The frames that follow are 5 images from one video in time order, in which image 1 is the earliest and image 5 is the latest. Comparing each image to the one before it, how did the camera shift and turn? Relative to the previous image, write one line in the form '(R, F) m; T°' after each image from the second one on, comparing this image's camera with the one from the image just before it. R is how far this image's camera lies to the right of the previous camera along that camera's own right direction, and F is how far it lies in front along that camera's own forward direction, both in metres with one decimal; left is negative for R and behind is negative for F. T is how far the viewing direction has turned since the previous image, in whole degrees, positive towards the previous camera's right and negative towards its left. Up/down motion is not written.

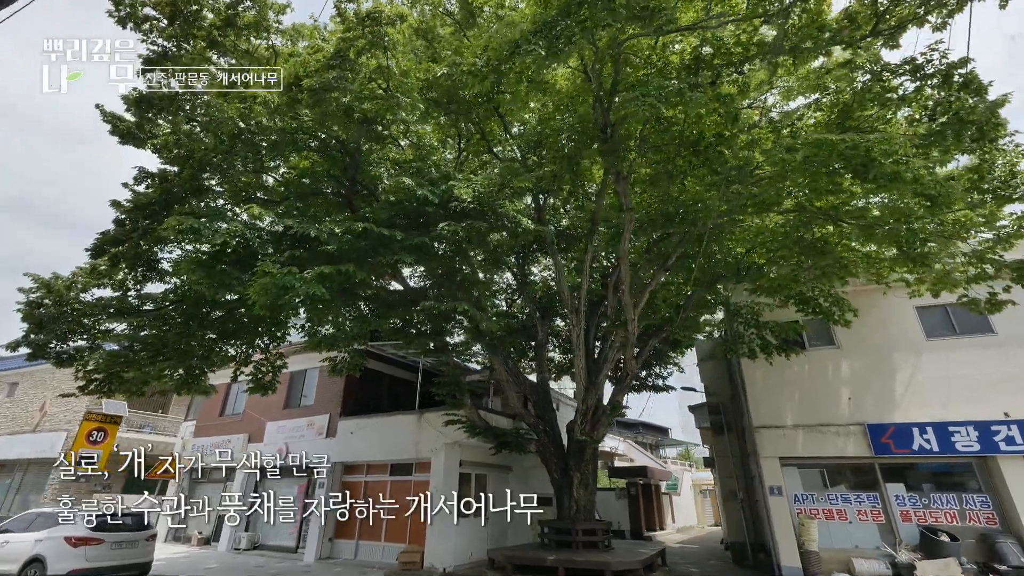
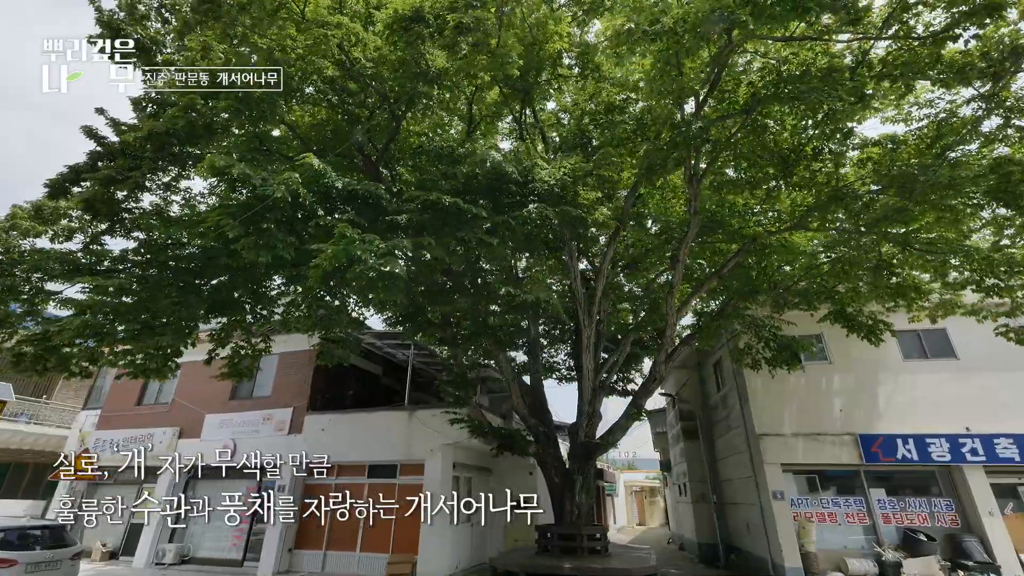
(-2.4, +0.7) m; +12°
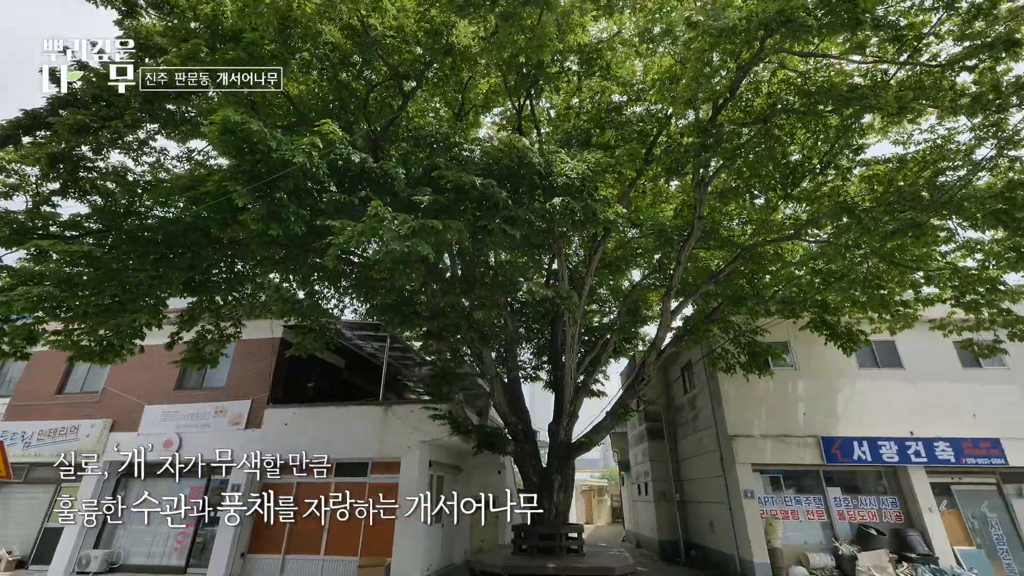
(-1.1, +0.3) m; +8°
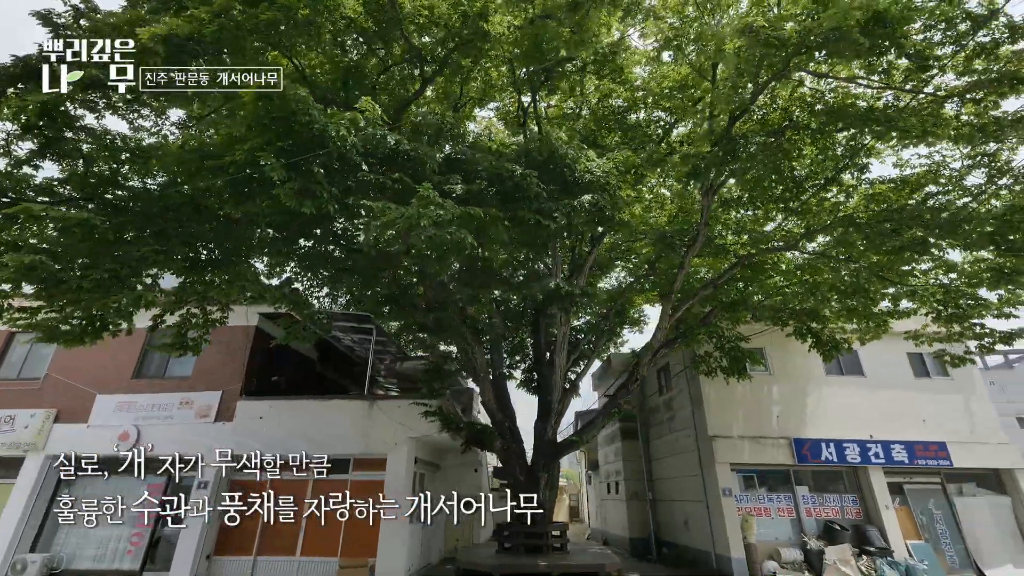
(-1.0, +0.2) m; +6°
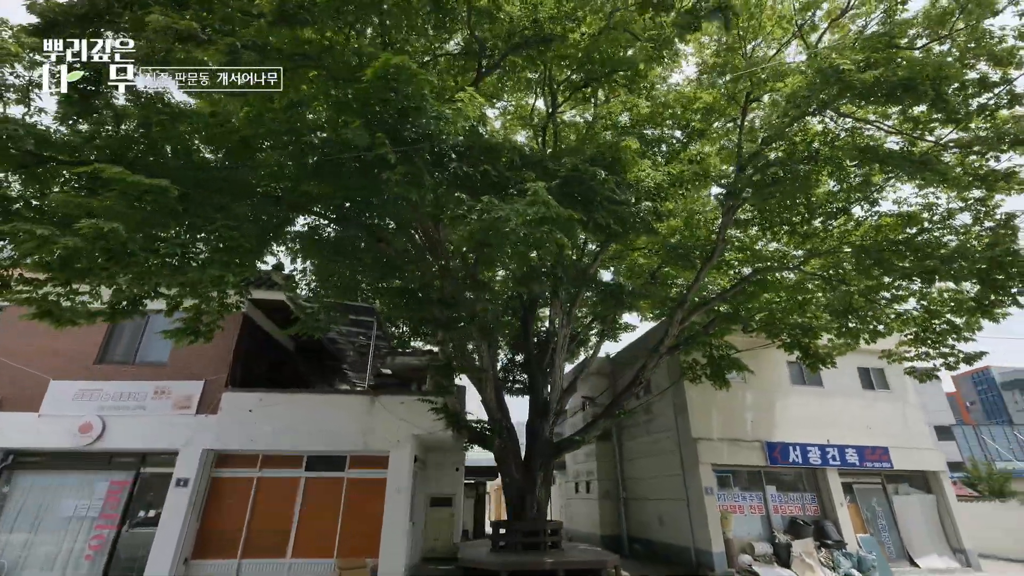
(-1.6, +0.1) m; +8°
